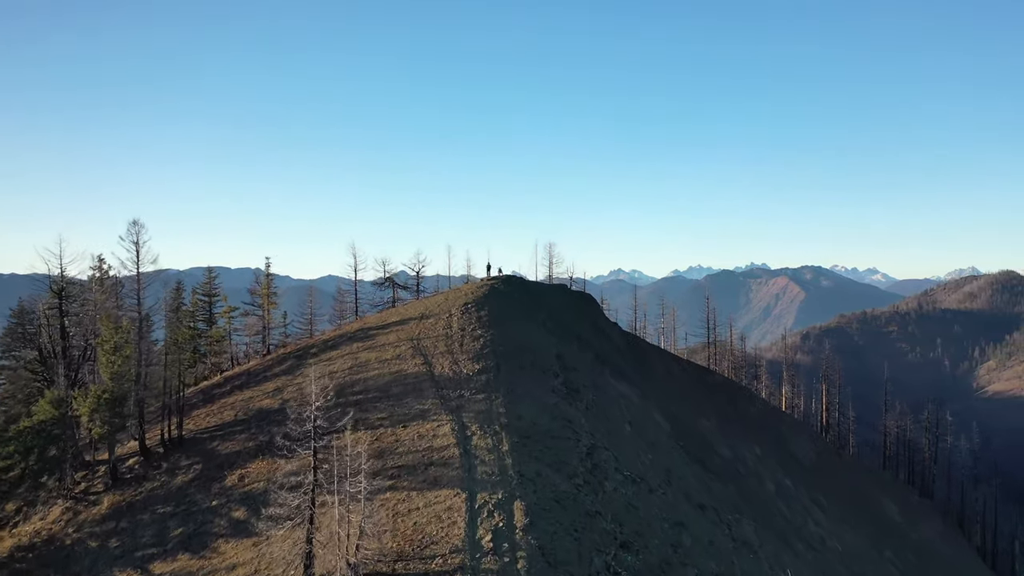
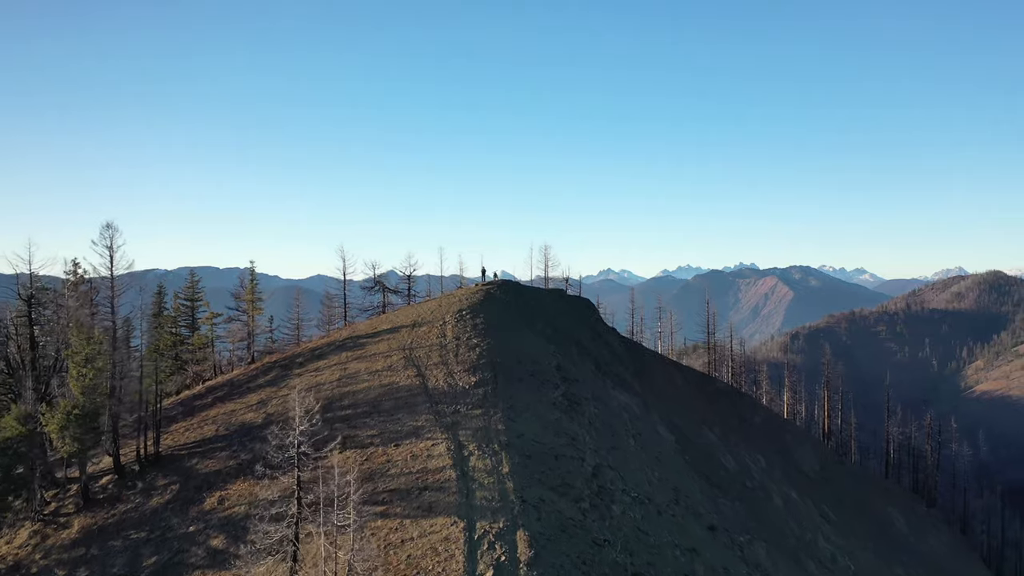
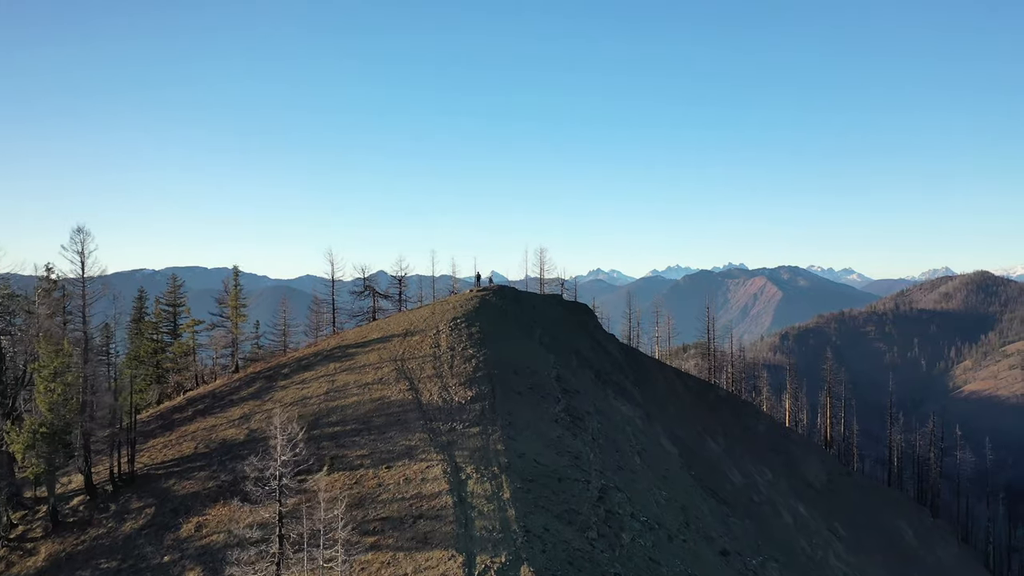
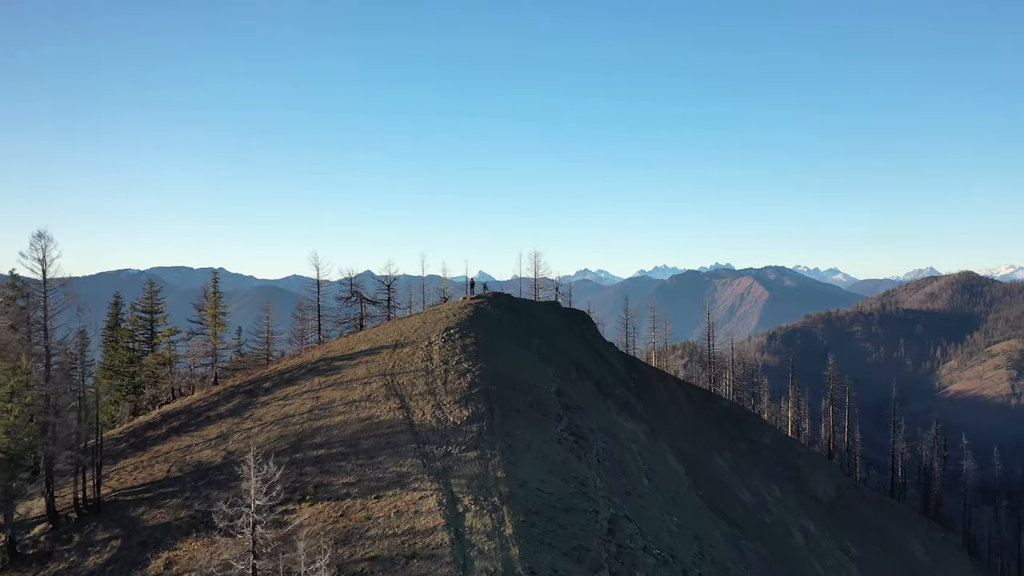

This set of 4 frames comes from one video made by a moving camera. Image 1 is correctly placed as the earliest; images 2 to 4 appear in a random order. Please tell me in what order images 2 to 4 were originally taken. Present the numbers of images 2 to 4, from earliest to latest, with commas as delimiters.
2, 3, 4
